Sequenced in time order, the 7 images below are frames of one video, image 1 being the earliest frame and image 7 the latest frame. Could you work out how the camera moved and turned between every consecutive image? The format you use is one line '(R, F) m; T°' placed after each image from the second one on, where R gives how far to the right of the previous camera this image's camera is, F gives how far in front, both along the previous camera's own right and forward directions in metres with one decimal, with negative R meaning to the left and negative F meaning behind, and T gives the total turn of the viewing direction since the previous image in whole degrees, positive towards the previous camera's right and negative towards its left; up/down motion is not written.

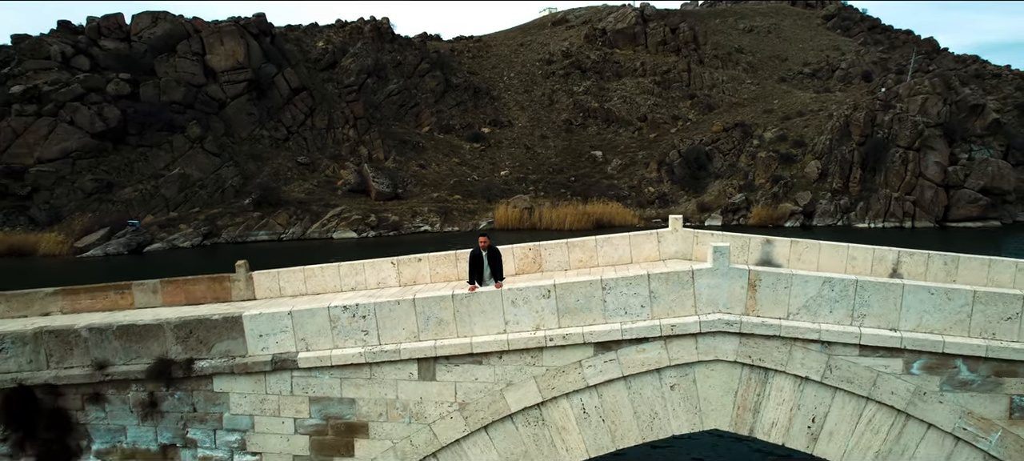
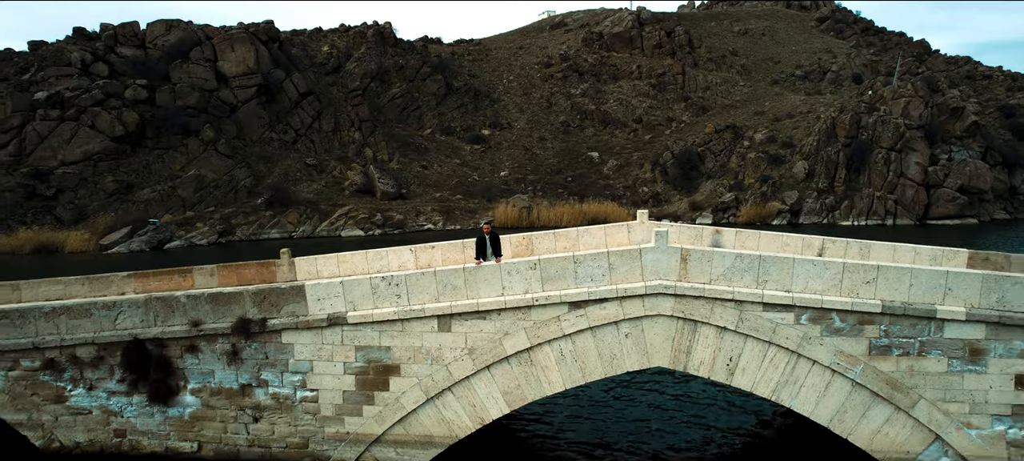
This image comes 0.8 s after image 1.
(+0.1, -2.4) m; 0°
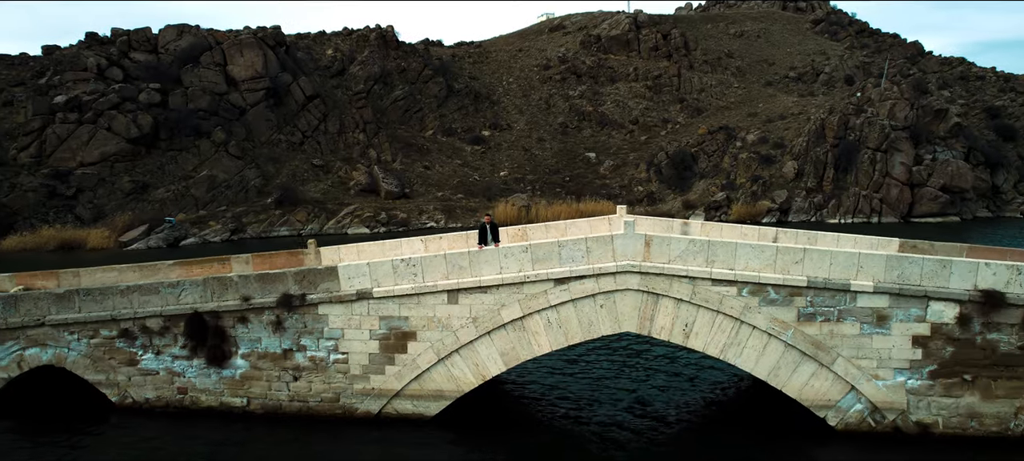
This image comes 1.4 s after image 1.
(+0.1, -2.0) m; 0°
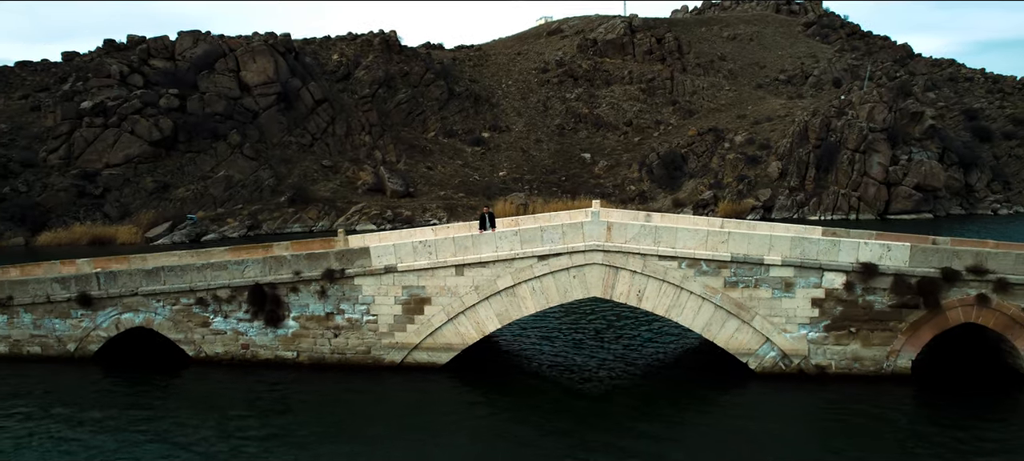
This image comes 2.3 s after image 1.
(+0.2, -3.3) m; 0°
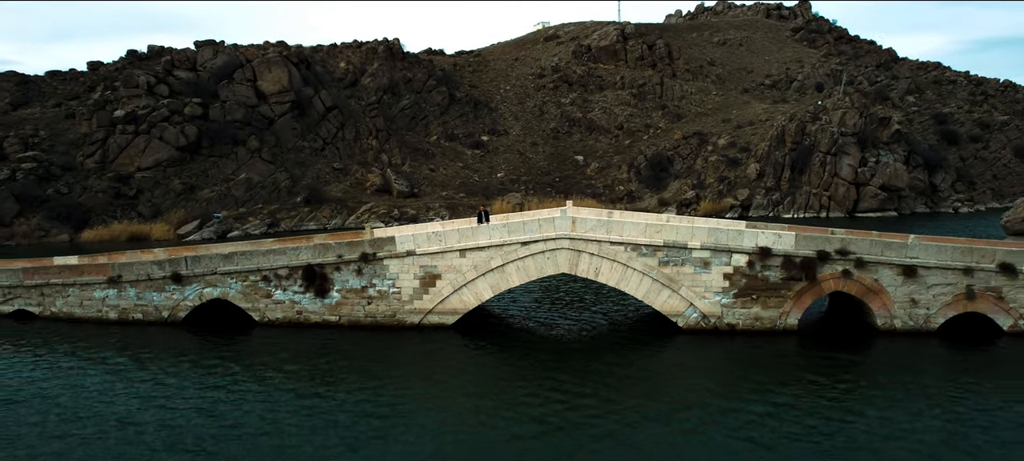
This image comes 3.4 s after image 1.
(+0.3, -4.9) m; 0°
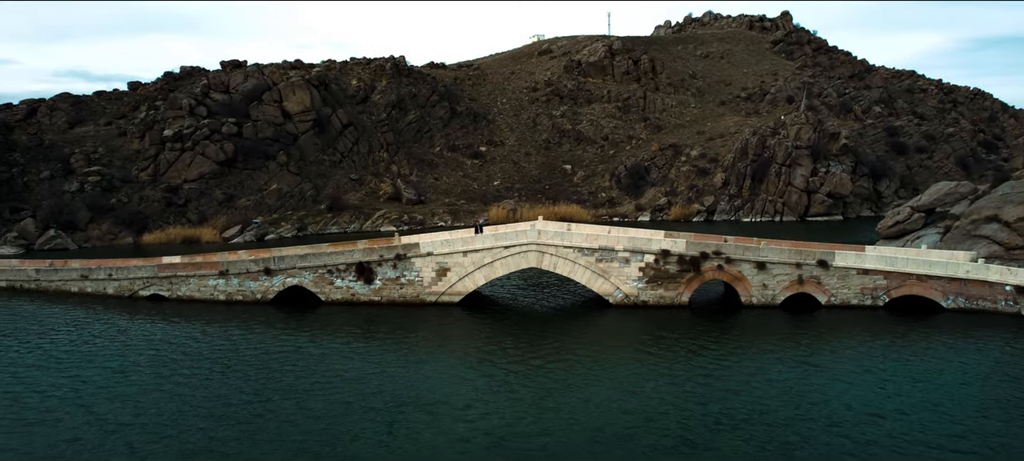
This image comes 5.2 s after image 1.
(+0.6, -9.3) m; 0°
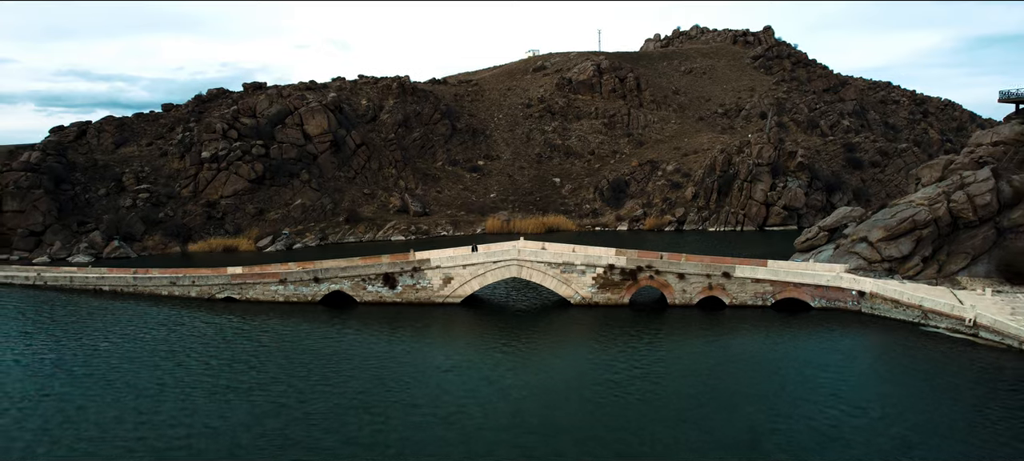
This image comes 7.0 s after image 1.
(+0.7, -9.9) m; 0°
